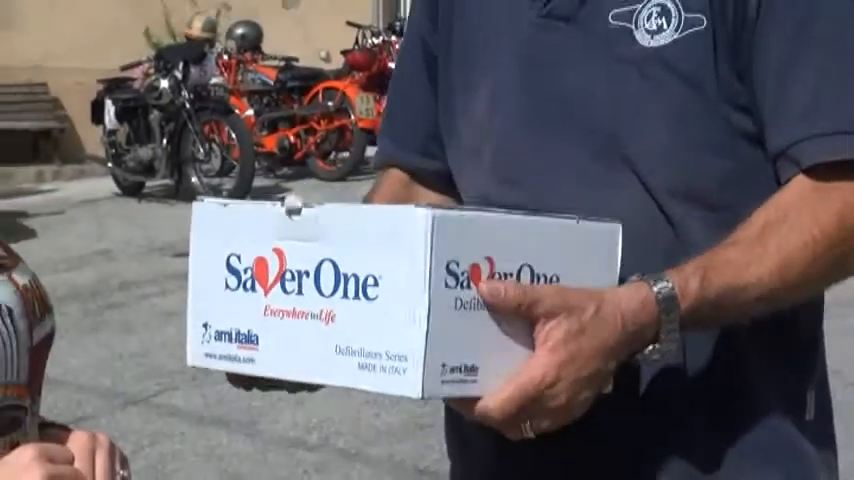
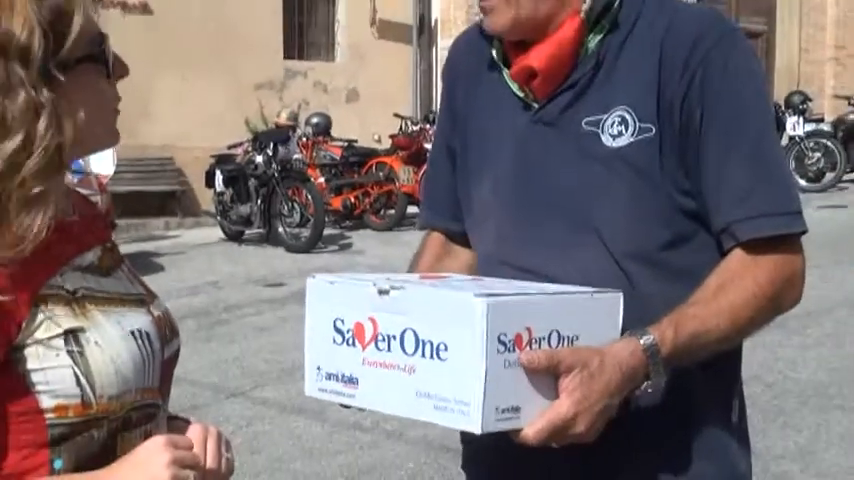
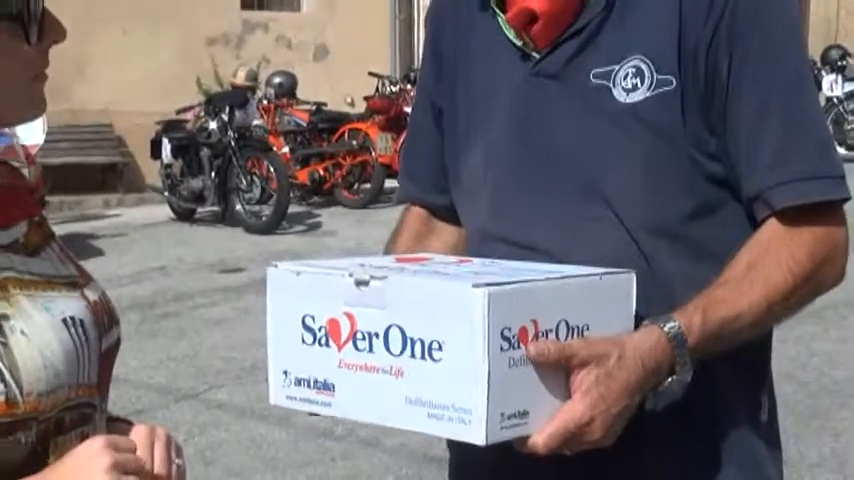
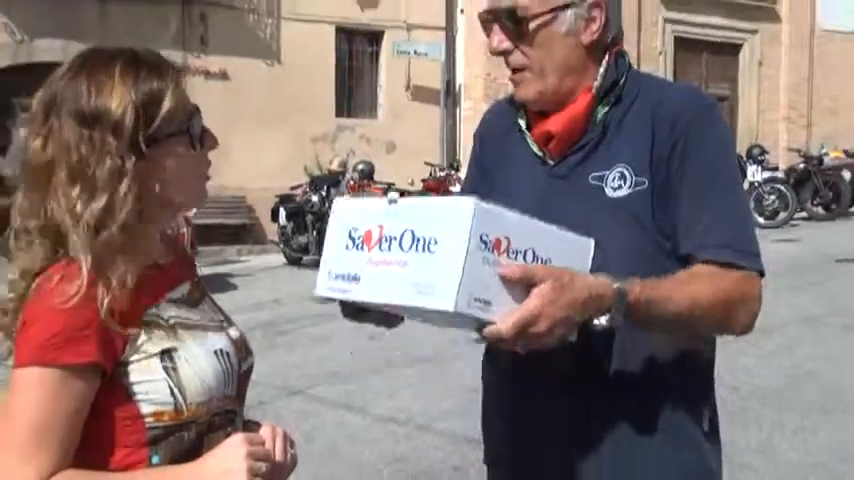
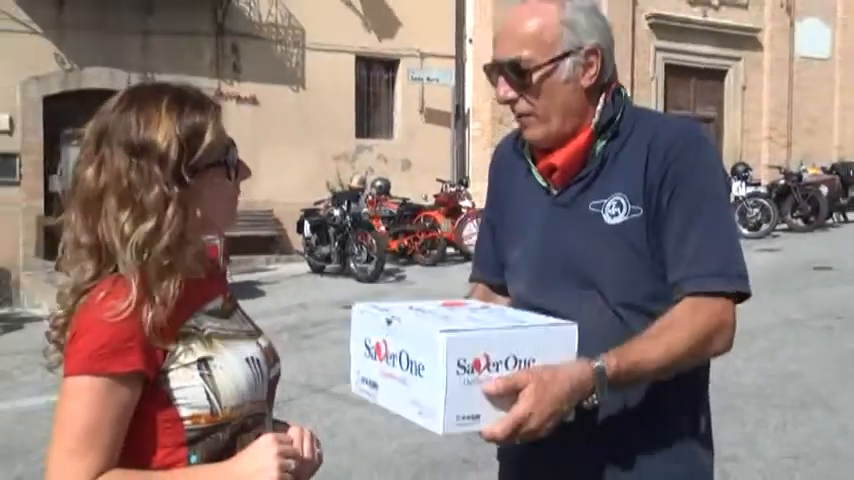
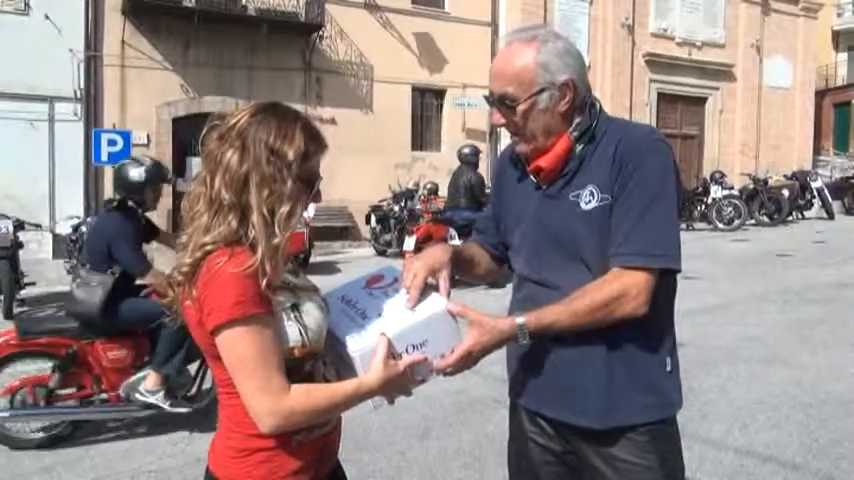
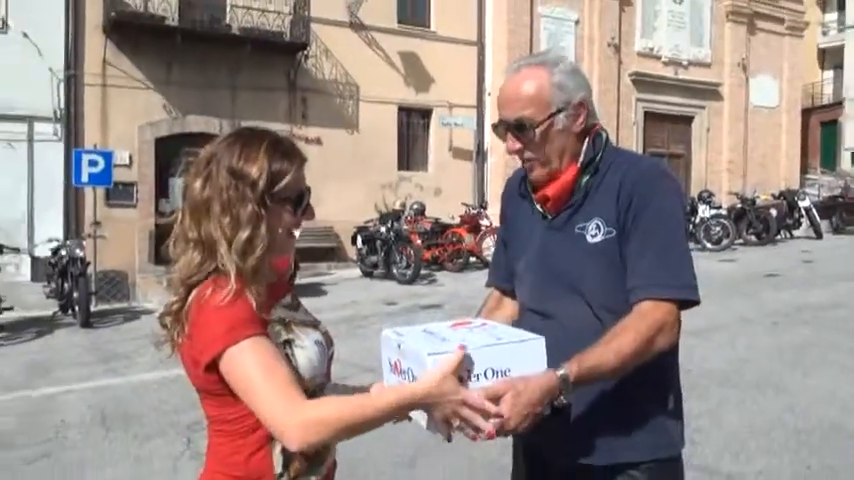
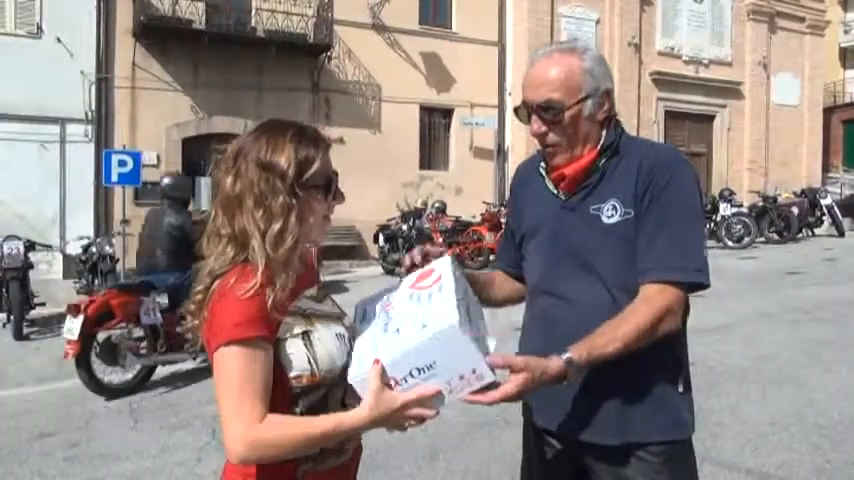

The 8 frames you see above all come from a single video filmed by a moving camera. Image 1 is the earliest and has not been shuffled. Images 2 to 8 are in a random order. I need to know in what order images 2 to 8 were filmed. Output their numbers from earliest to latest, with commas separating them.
3, 2, 4, 5, 7, 8, 6
